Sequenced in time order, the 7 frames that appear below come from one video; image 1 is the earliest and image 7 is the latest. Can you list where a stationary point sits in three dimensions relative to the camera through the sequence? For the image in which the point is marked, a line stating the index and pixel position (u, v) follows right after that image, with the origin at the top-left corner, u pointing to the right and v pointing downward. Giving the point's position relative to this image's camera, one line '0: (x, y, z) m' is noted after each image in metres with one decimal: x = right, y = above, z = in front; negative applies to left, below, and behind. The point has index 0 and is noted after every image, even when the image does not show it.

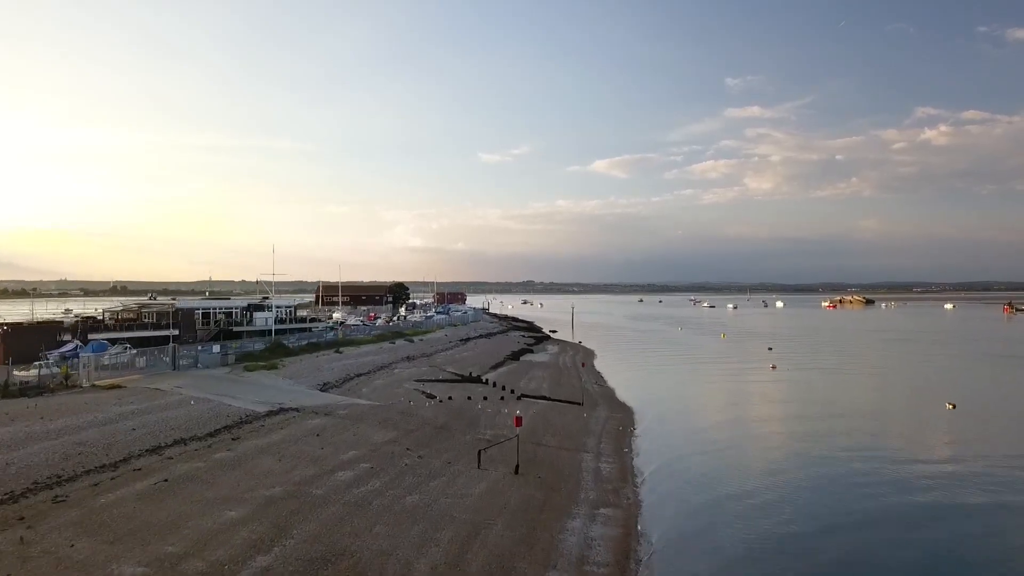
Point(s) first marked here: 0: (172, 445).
0: (-8.4, -3.9, +14.8) m
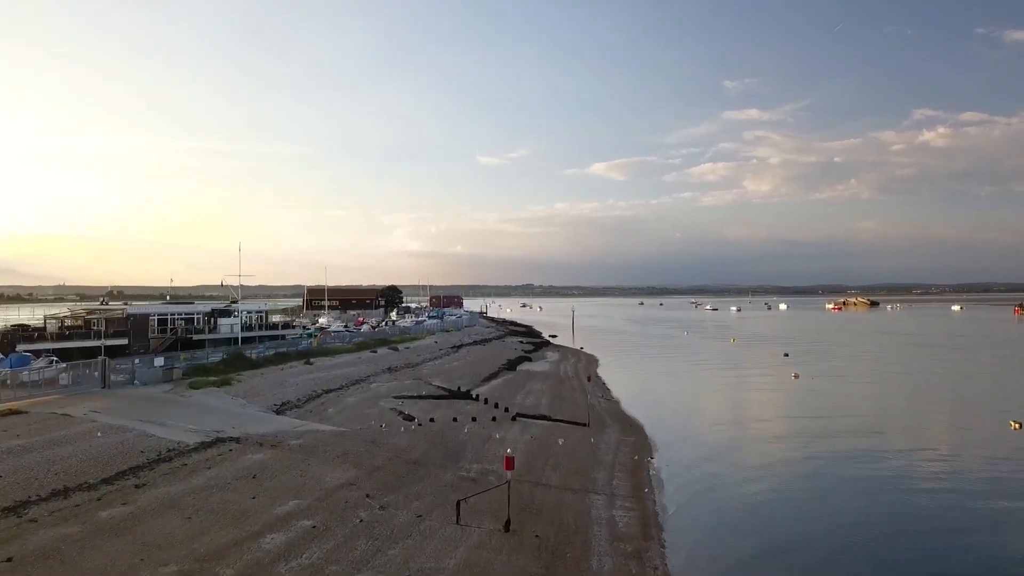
0: (-8.6, -3.9, +11.1) m
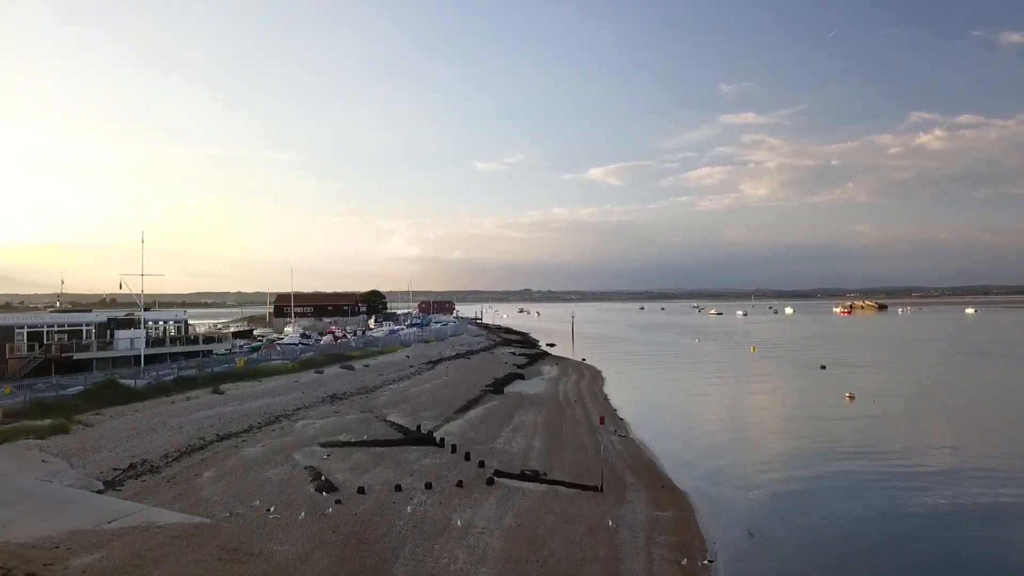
0: (-9.1, -3.8, +3.9) m
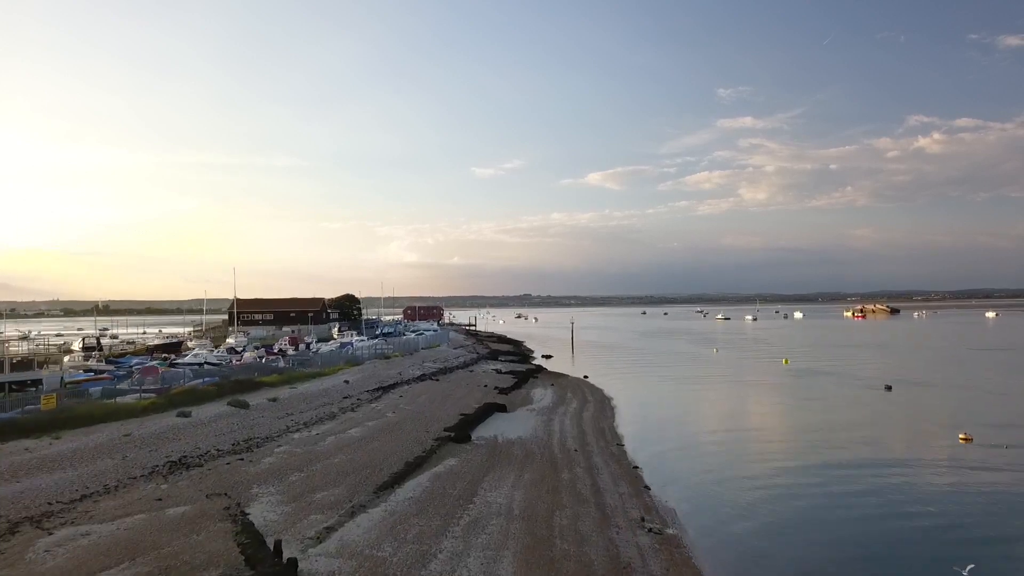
0: (-10.0, -3.6, -4.9) m
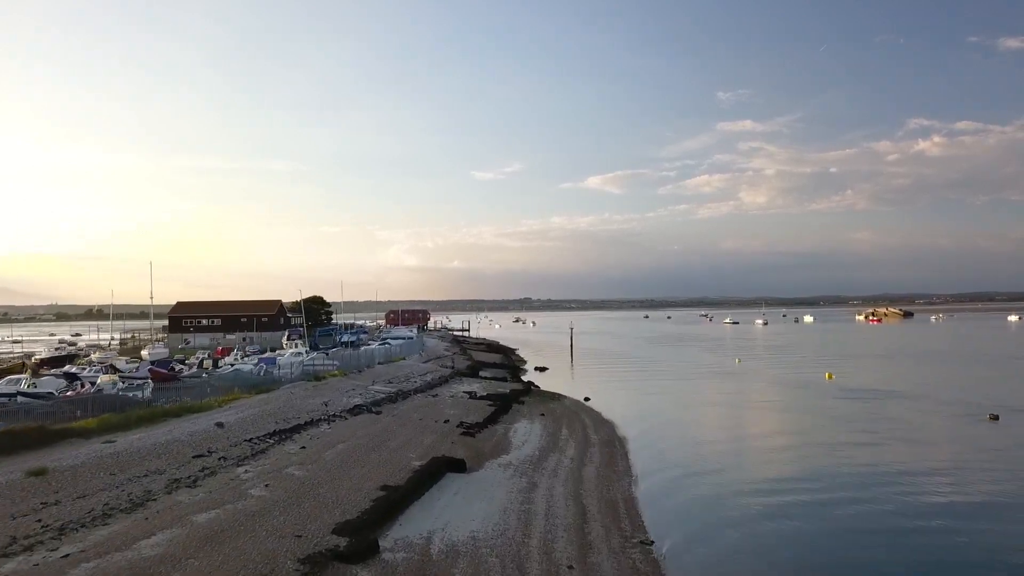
0: (-11.0, -3.2, -13.3) m
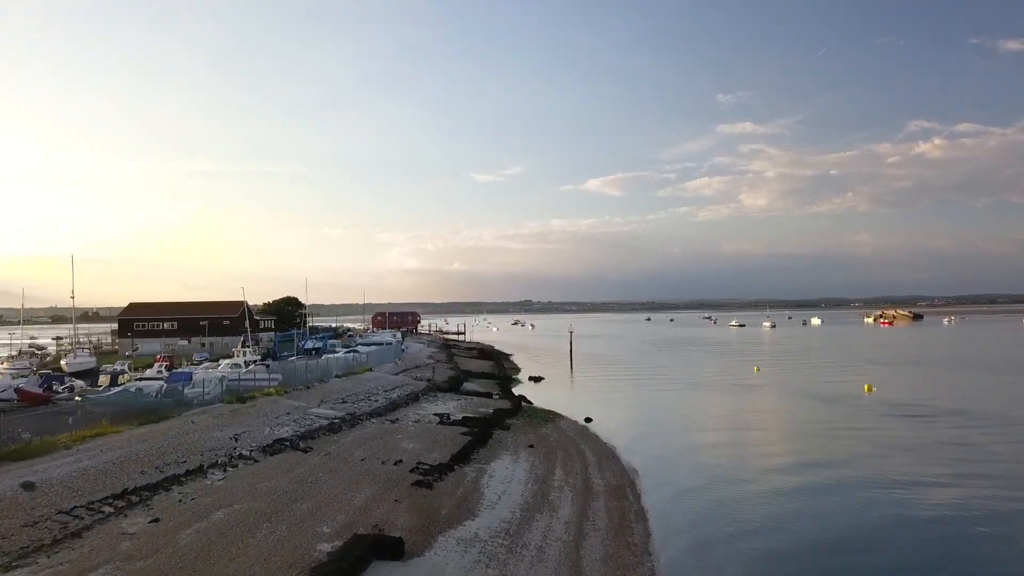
0: (-11.7, -2.9, -18.8) m
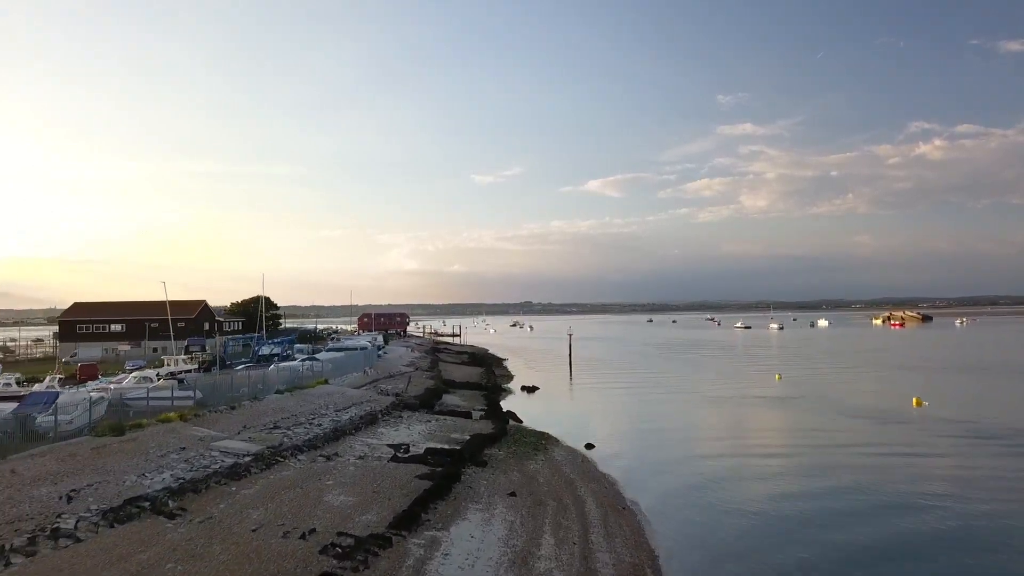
0: (-12.3, -2.6, -23.8) m
